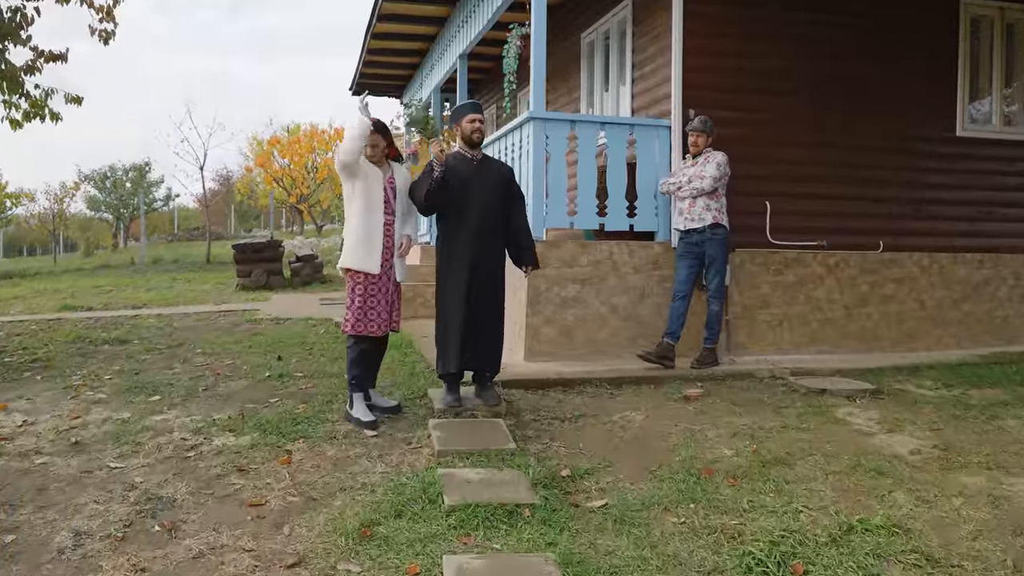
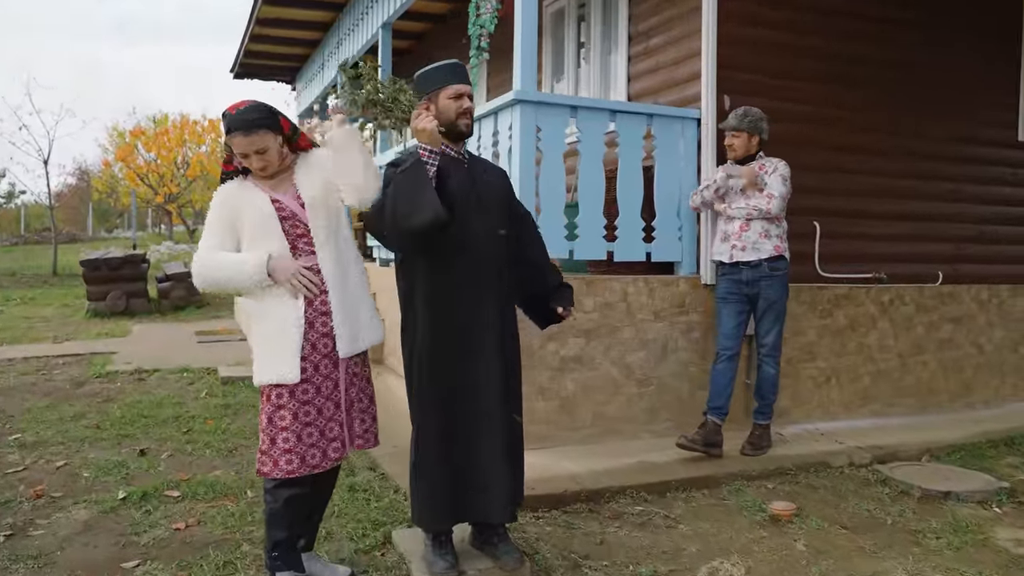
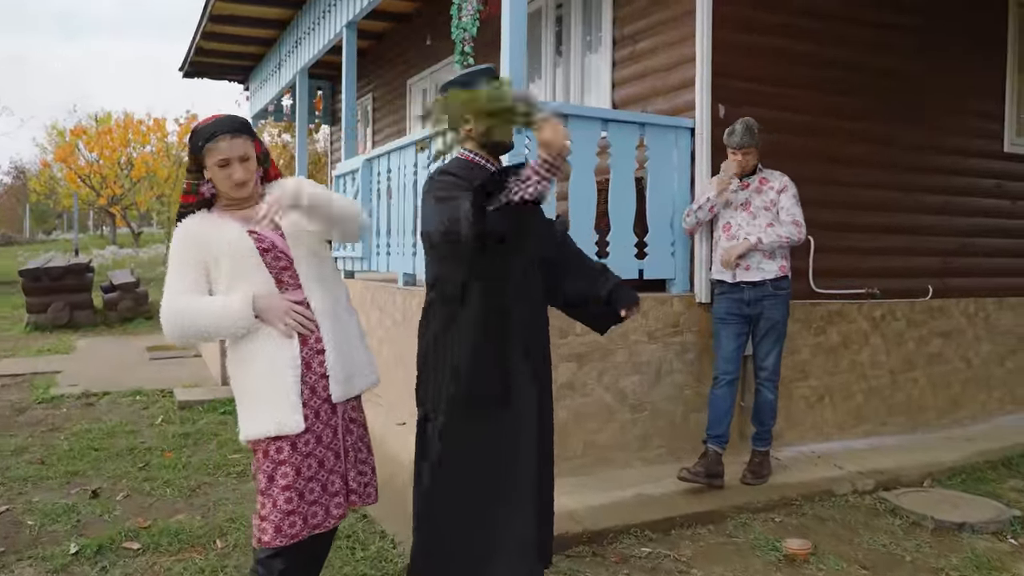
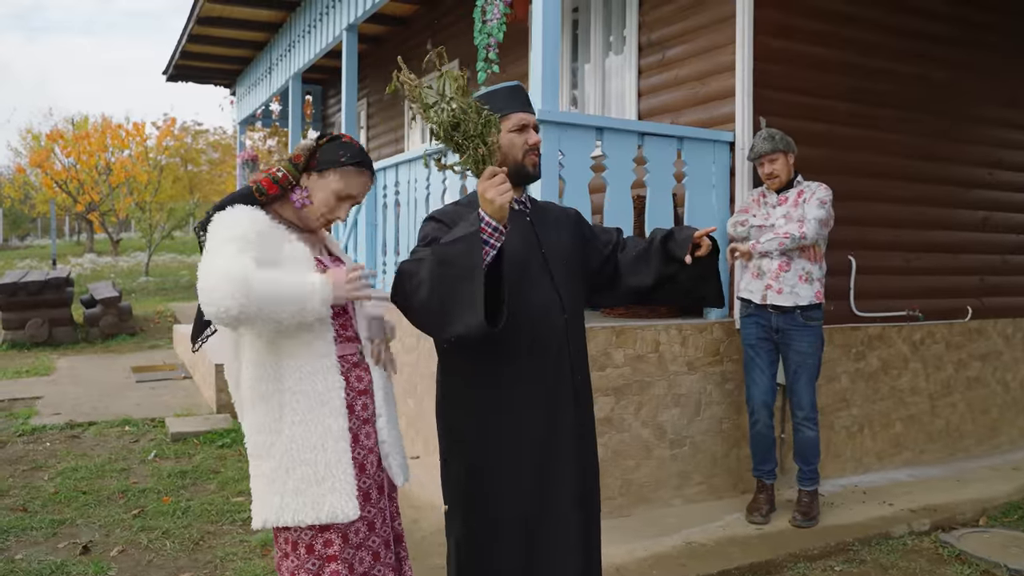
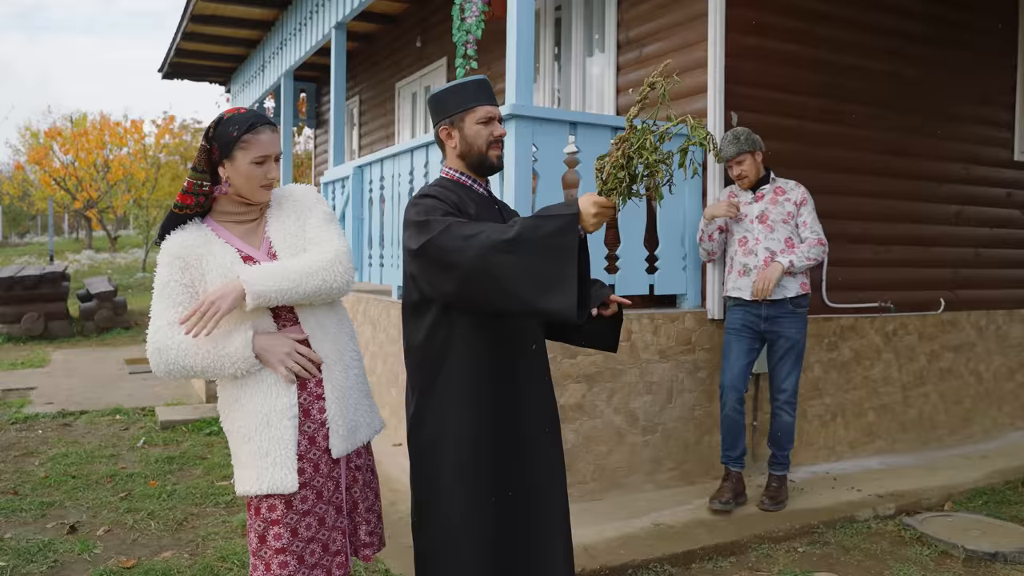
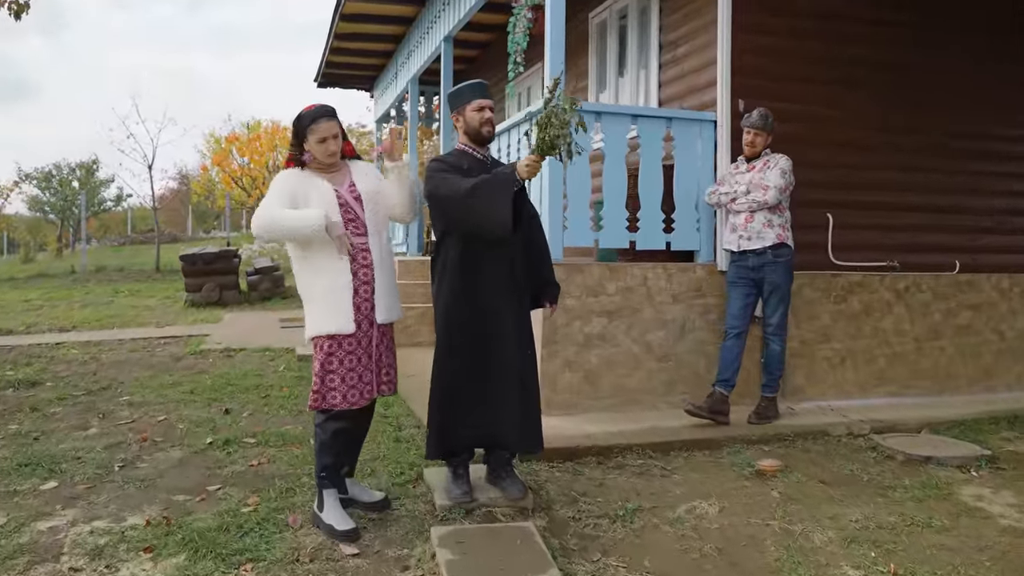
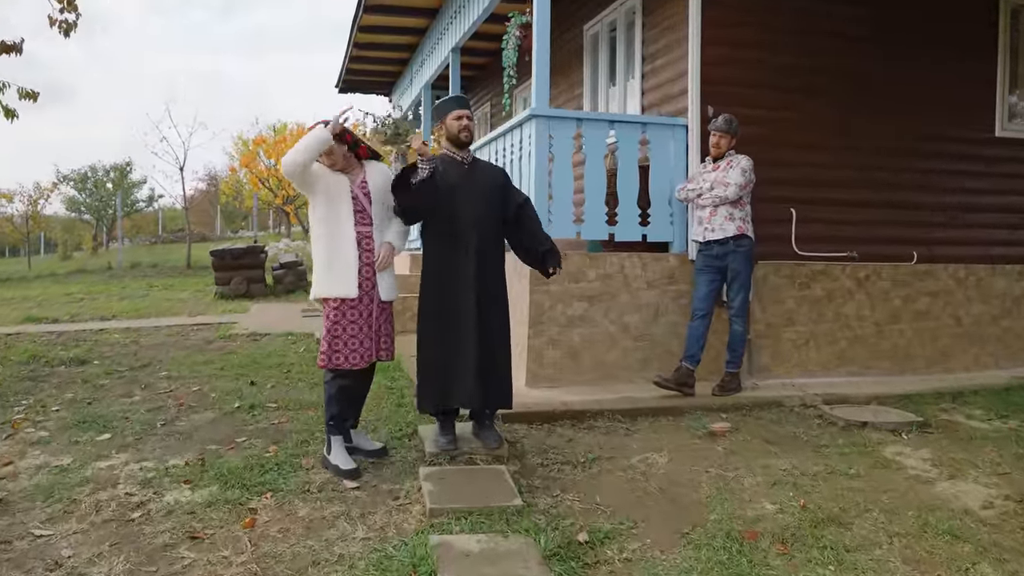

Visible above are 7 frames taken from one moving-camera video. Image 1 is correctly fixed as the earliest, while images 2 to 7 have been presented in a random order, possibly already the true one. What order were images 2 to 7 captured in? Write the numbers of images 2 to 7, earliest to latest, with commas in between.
7, 6, 2, 3, 5, 4
